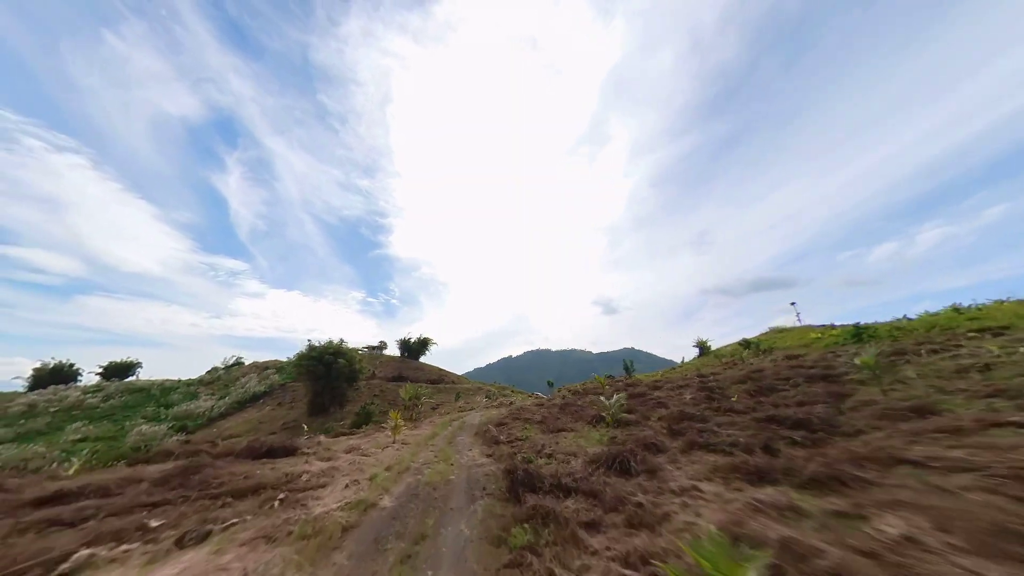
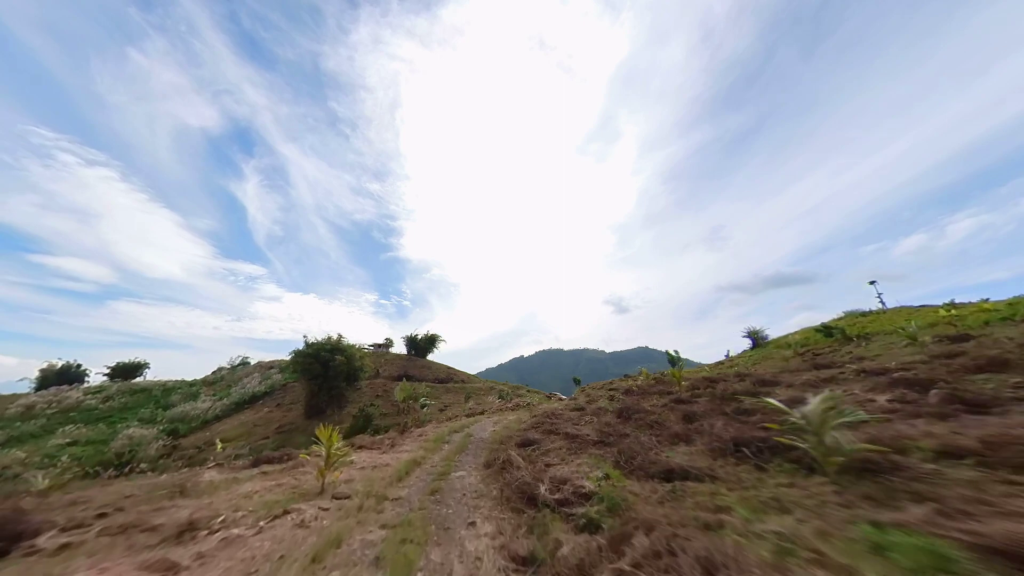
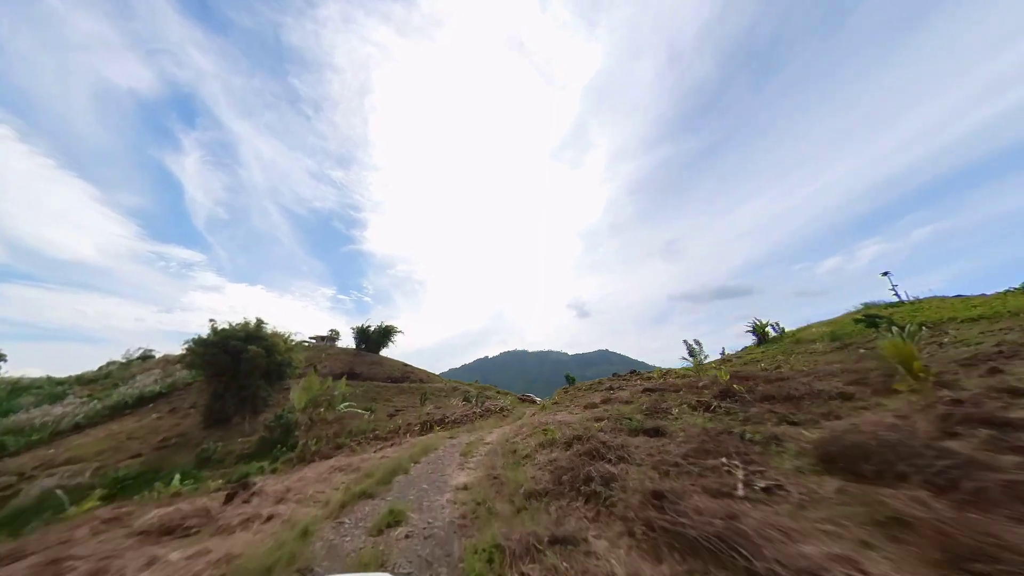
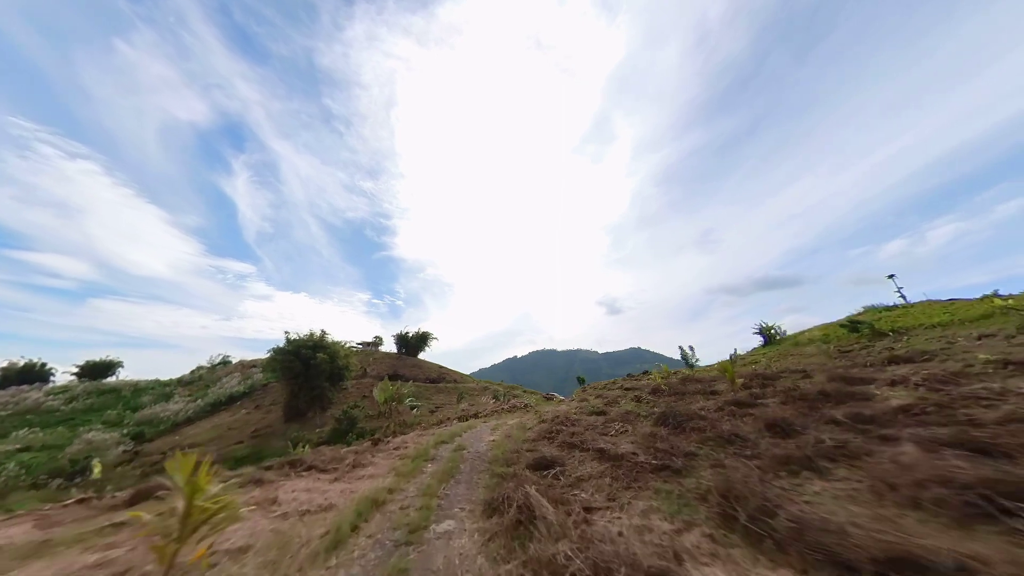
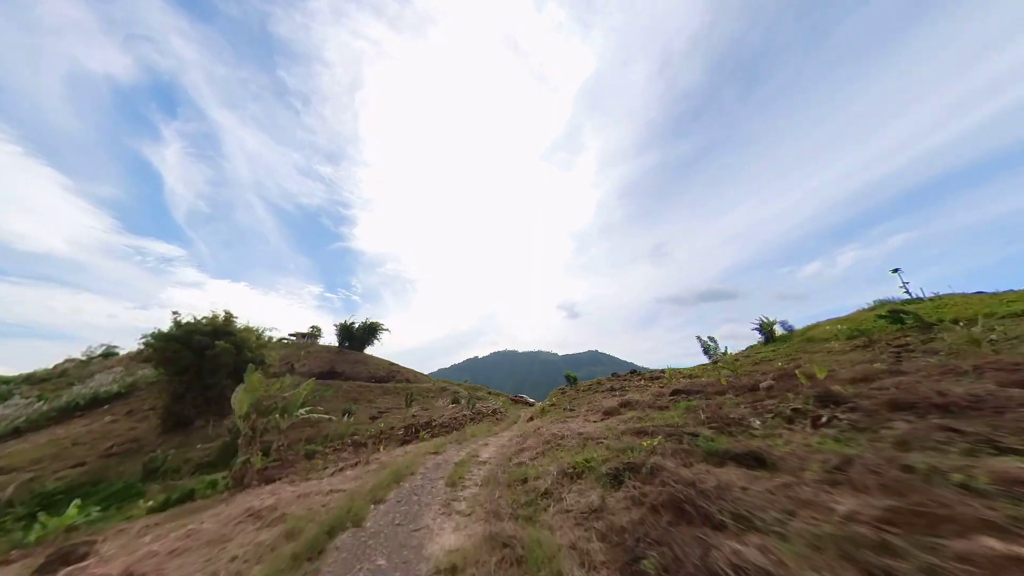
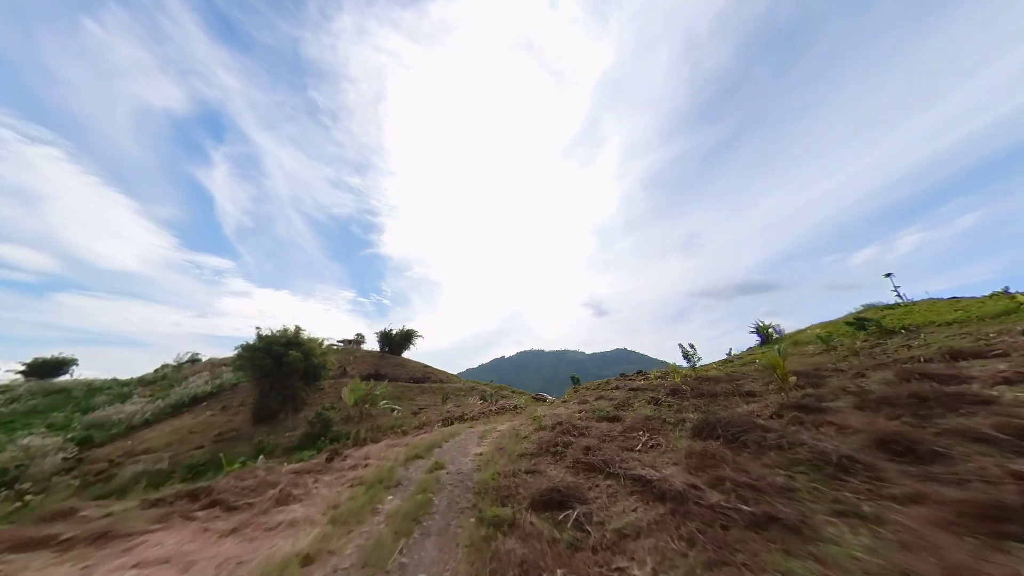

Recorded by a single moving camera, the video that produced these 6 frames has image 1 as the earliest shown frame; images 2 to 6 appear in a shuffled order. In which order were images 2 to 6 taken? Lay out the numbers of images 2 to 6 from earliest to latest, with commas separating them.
2, 4, 6, 3, 5
